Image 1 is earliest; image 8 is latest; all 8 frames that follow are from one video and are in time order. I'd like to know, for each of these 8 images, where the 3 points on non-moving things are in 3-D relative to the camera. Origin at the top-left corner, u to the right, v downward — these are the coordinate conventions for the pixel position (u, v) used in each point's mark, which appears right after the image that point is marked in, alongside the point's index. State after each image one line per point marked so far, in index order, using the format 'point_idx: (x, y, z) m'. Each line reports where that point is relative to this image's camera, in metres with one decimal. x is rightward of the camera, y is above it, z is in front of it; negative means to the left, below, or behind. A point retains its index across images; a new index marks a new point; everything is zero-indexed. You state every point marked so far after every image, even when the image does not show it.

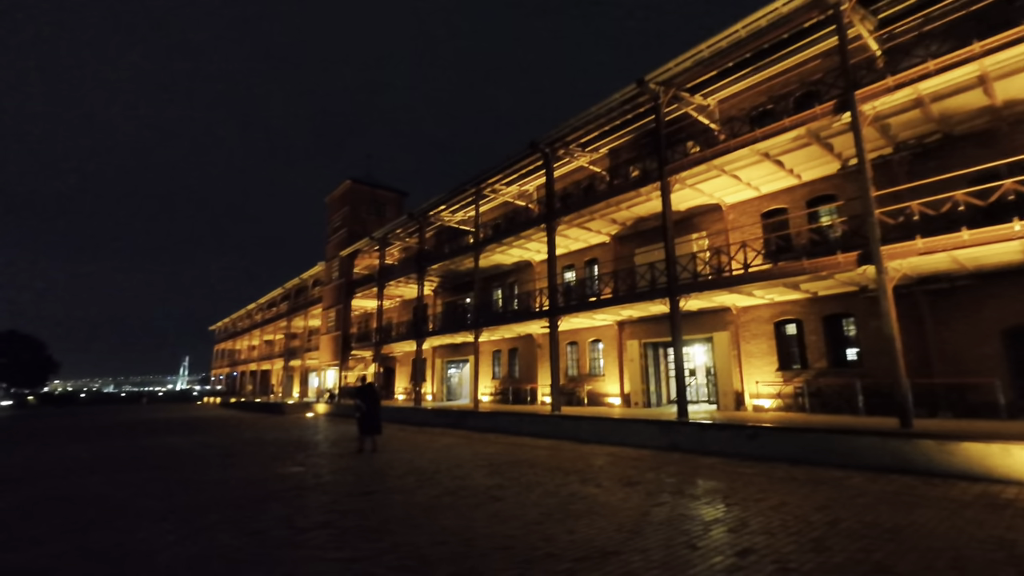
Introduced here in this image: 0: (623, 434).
0: (+2.8, -3.7, +12.1) m
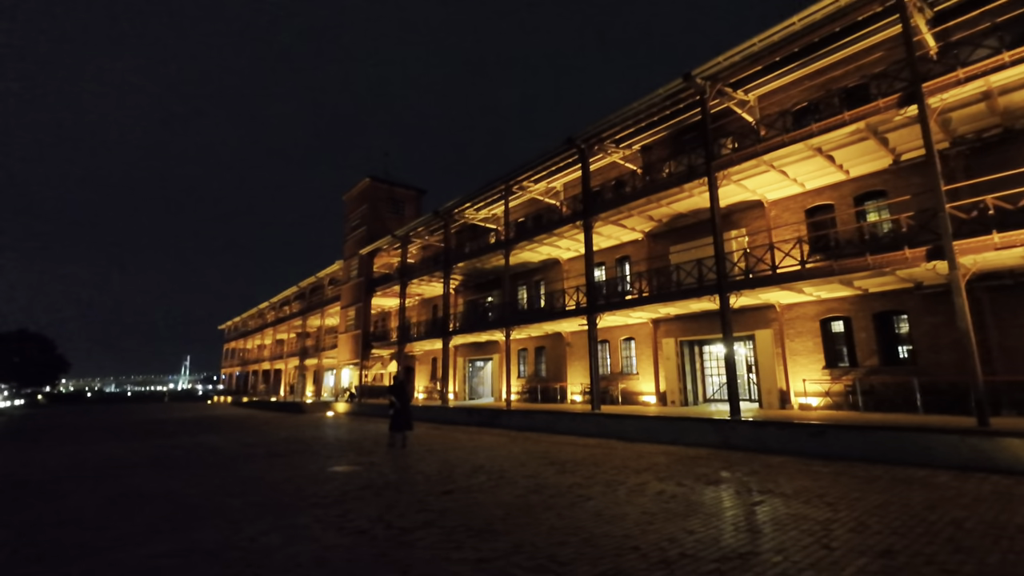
0: (+4.0, -3.6, +12.0) m
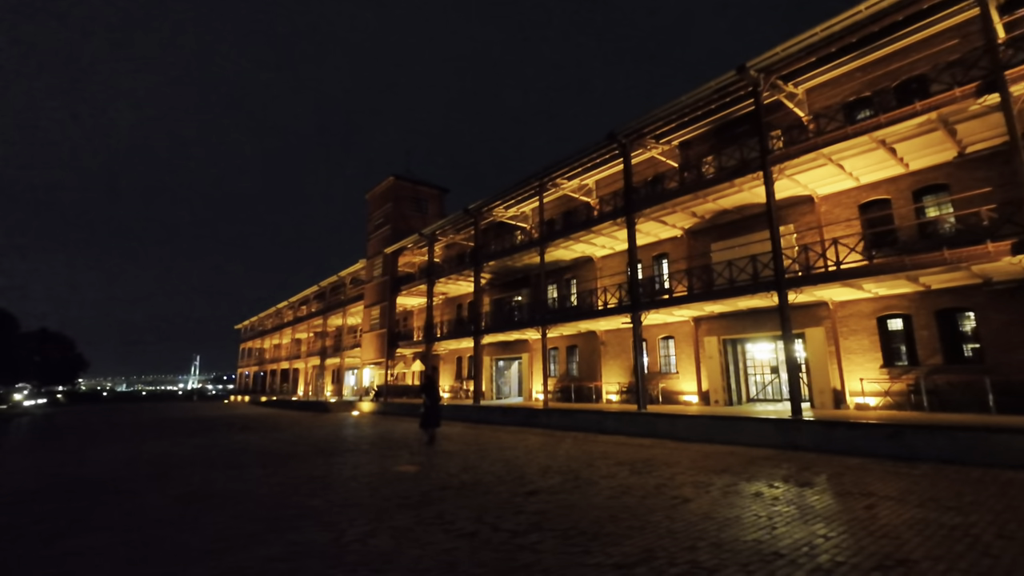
0: (+5.3, -3.5, +11.7) m
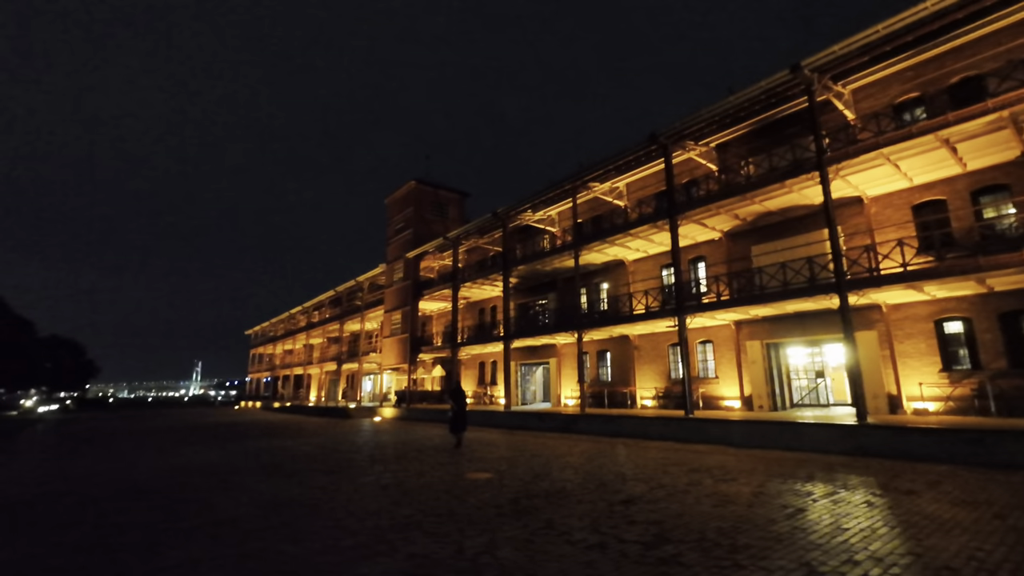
0: (+6.6, -3.6, +11.4) m
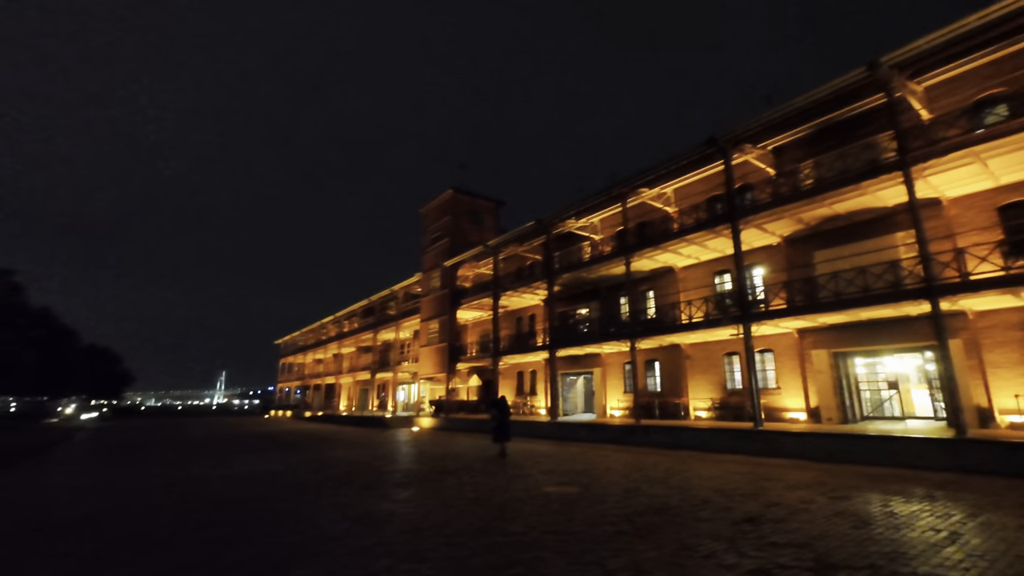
0: (+8.2, -3.7, +10.7) m
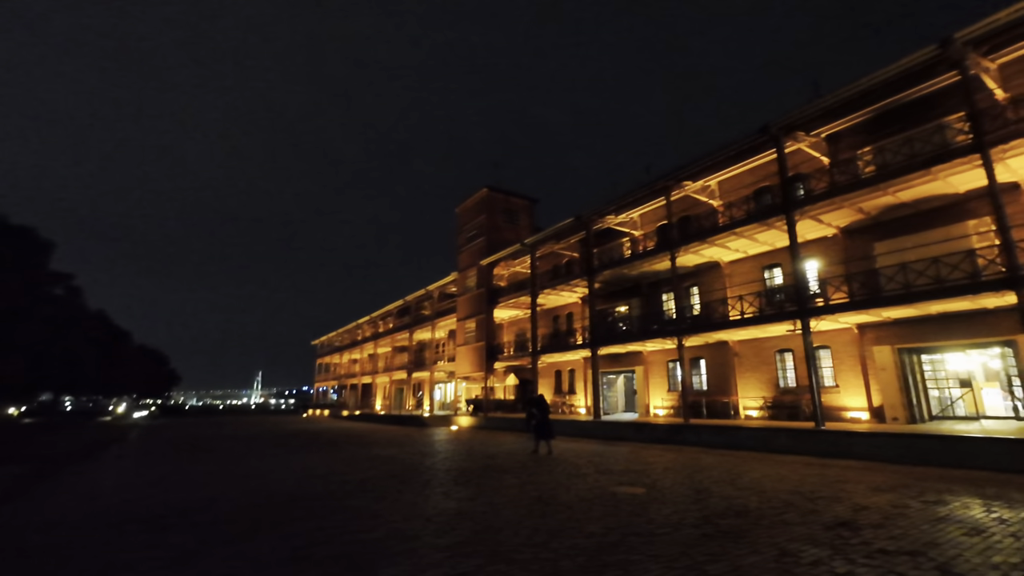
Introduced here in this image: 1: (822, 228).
0: (+9.4, -3.5, +10.1) m
1: (+10.2, +2.0, +15.8) m
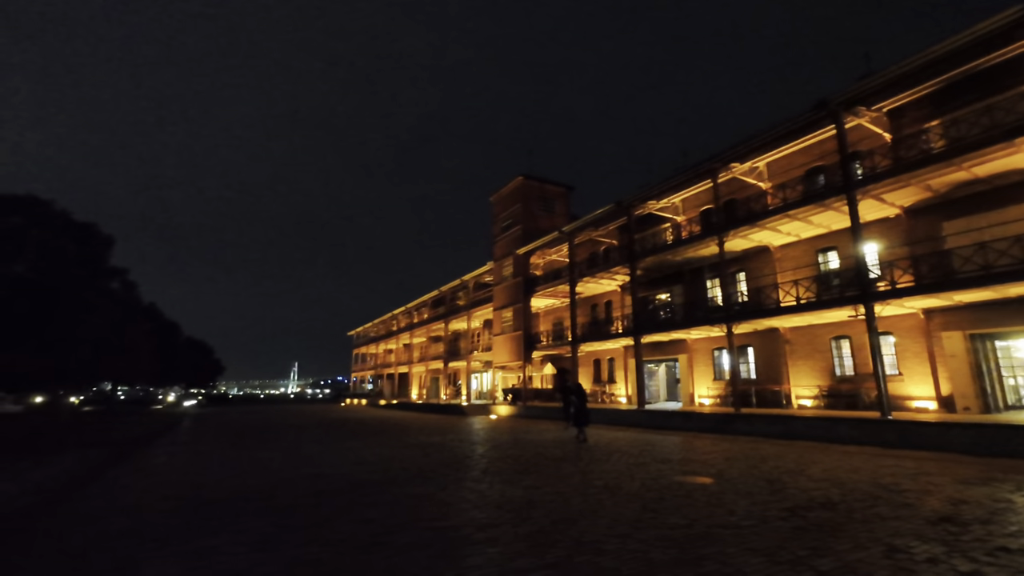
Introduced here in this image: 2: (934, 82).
0: (+10.6, -3.1, +9.4) m
1: (+11.6, +2.5, +14.9) m
2: (+11.6, +5.7, +13.1) m
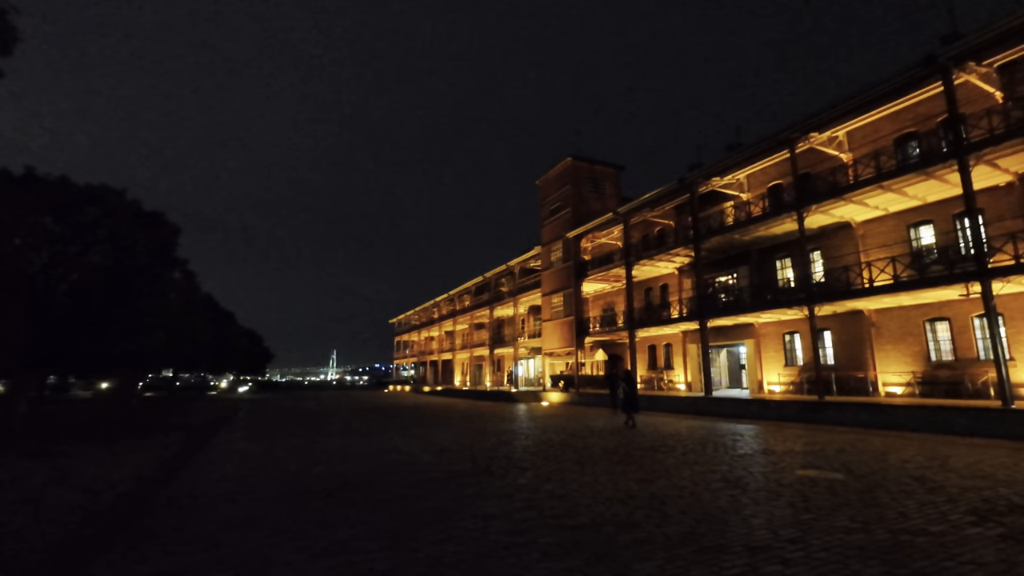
0: (+12.2, -2.6, +8.1) m
1: (+13.6, +3.2, +13.4) m
2: (+13.4, +6.3, +11.5) m
